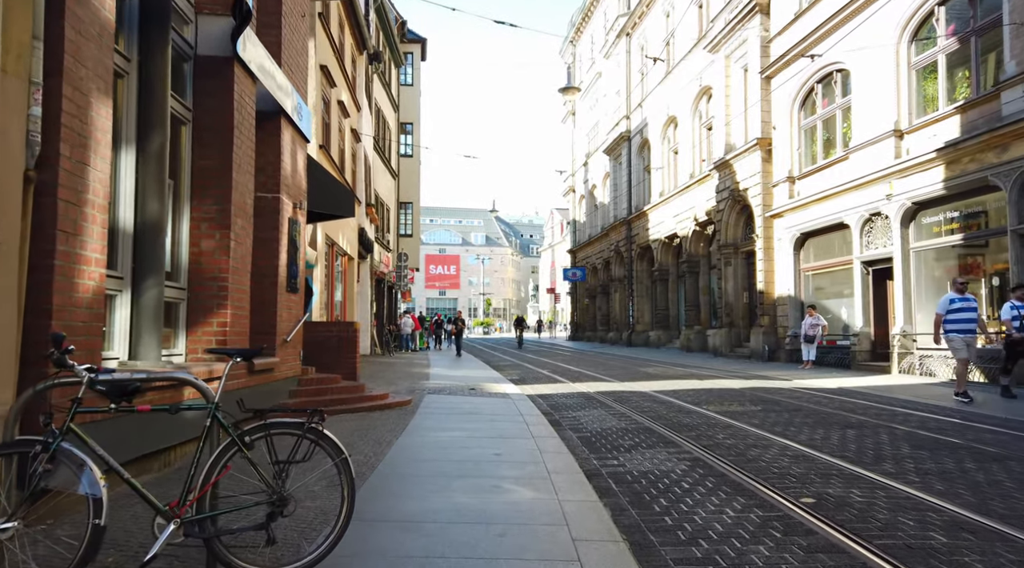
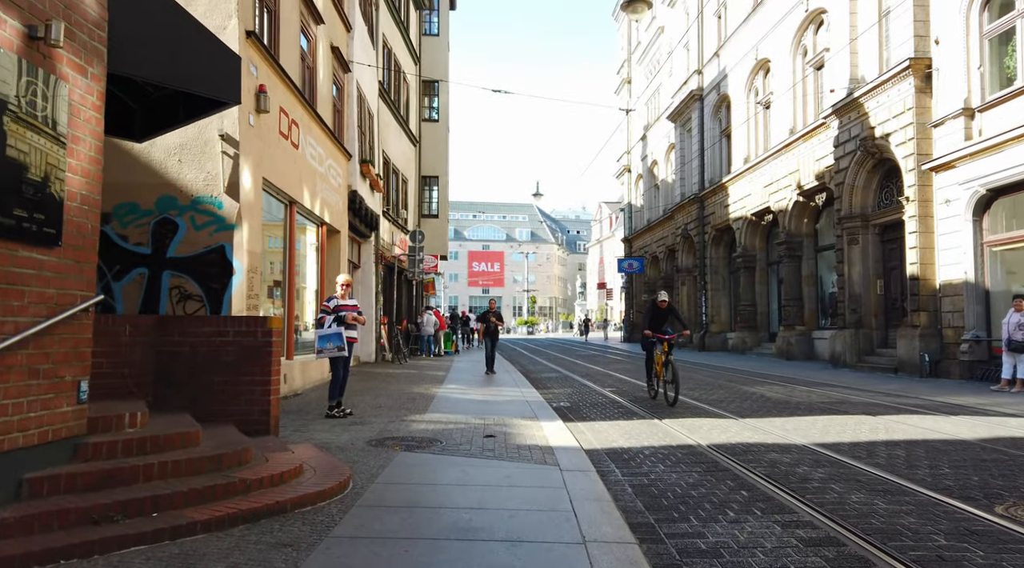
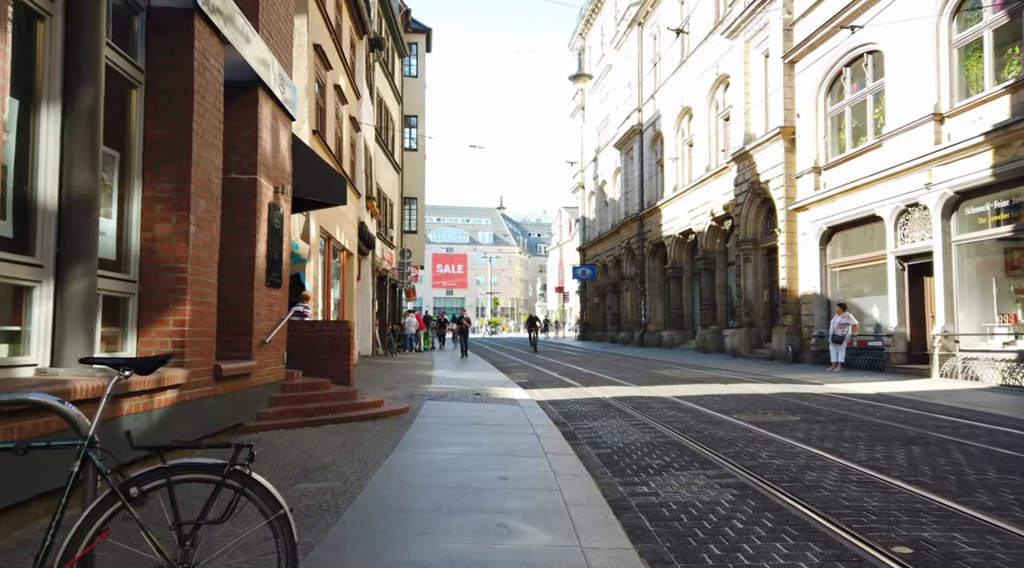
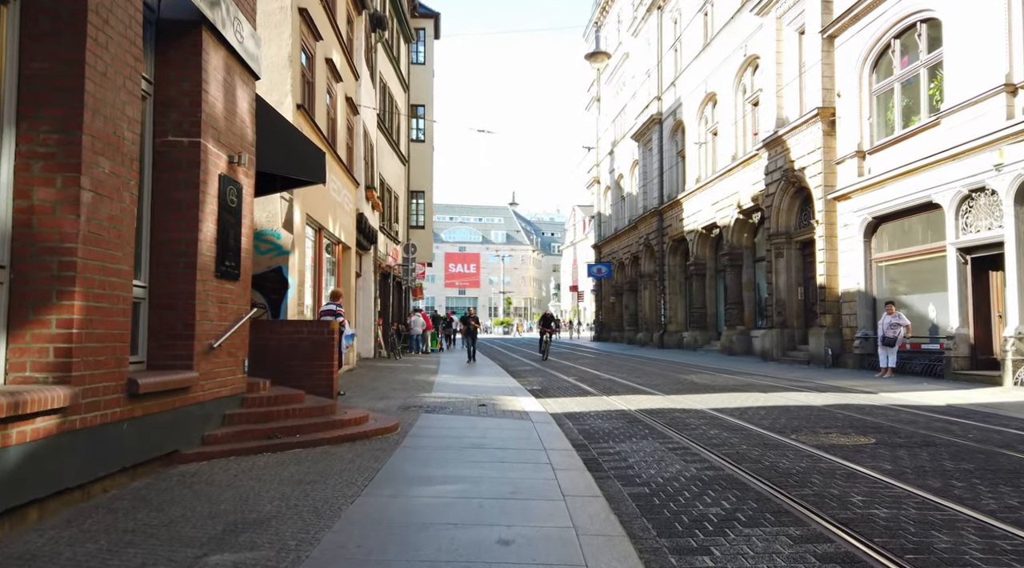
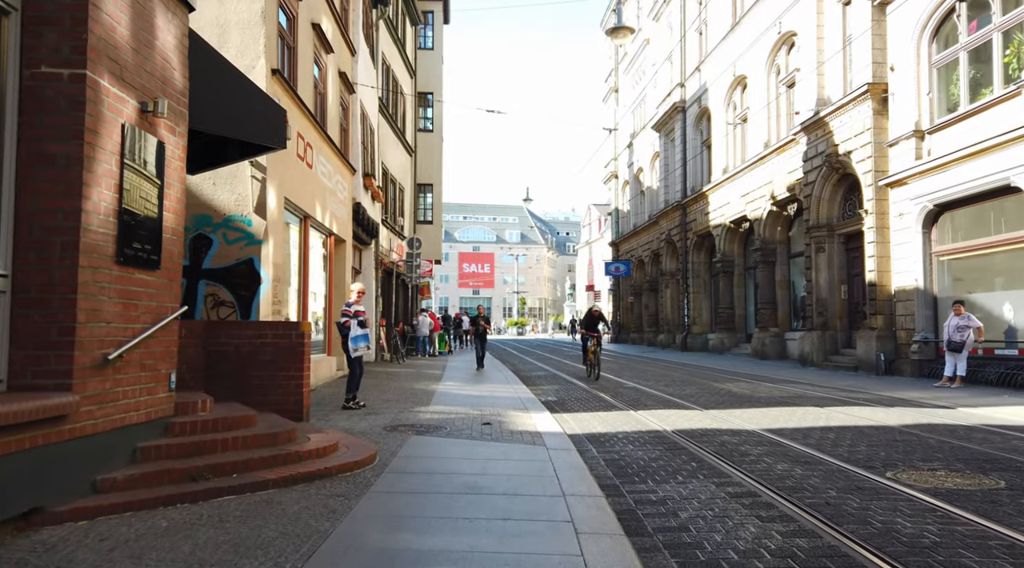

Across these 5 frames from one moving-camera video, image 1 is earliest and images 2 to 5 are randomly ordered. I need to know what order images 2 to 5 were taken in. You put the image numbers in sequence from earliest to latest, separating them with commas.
3, 4, 5, 2
